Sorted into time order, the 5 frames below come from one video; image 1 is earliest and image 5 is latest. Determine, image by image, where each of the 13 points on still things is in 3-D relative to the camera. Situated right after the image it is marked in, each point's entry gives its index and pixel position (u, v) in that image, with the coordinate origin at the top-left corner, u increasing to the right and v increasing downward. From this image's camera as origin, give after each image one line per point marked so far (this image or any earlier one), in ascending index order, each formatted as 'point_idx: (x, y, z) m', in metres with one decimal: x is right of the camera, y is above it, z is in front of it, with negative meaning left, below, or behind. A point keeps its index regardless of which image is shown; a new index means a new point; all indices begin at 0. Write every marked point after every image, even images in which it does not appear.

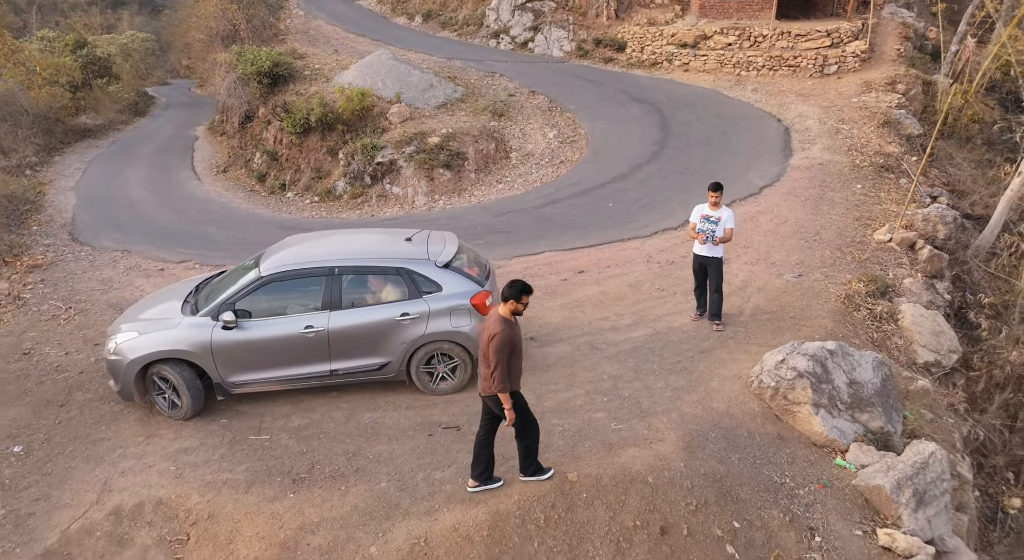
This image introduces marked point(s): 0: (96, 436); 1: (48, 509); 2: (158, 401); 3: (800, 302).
0: (-3.6, -1.3, +5.2) m
1: (-3.4, -1.7, +4.5) m
2: (-3.2, -1.1, +5.4) m
3: (+3.3, -0.3, +6.9) m
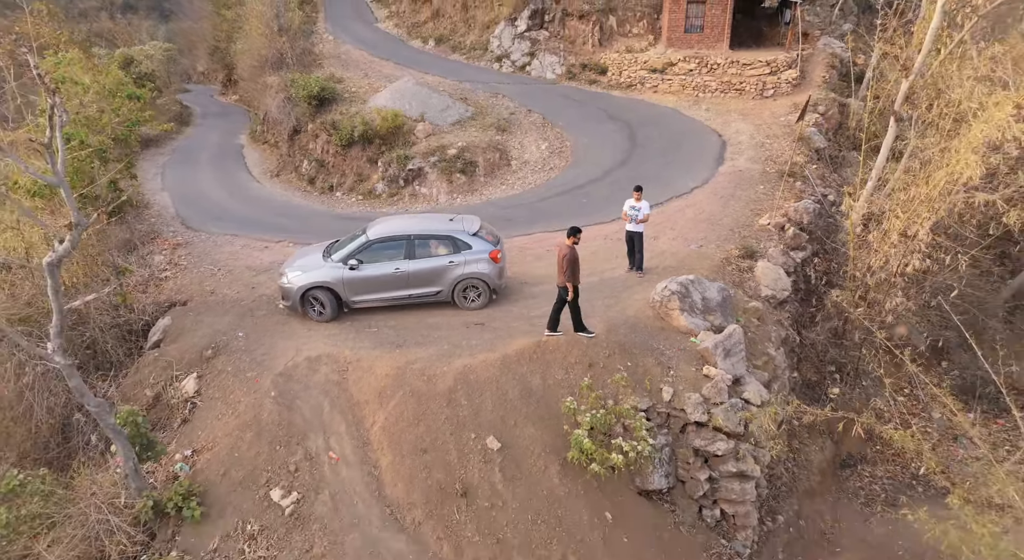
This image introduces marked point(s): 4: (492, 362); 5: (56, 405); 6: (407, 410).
0: (-3.5, -0.8, +9.2) m
1: (-3.4, -1.1, +8.5) m
2: (-3.1, -0.5, +9.4) m
3: (+3.3, +0.3, +10.9) m
4: (-0.3, -1.1, +8.1) m
5: (-6.3, -1.7, +8.9) m
6: (-1.3, -1.6, +7.7) m
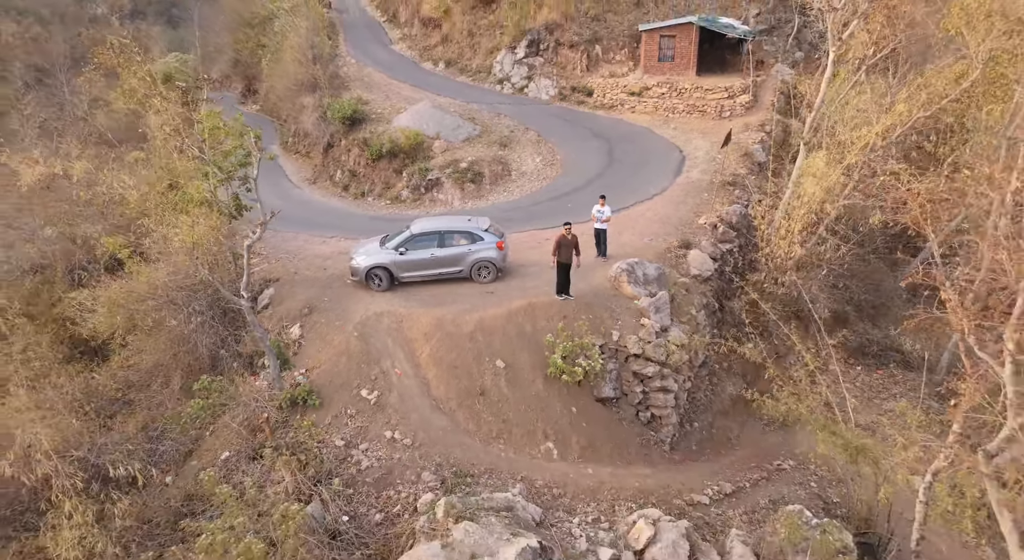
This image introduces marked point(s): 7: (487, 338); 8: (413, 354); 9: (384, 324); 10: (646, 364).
0: (-3.5, -0.4, +13.3) m
1: (-3.4, -0.7, +12.6) m
2: (-3.1, -0.1, +13.5) m
3: (+3.3, +0.7, +14.9) m
4: (-0.3, -0.7, +12.1) m
5: (-6.3, -1.3, +13.0) m
6: (-1.3, -1.2, +11.8) m
7: (-0.5, -1.1, +11.8) m
8: (-1.9, -1.4, +11.8) m
9: (-2.6, -0.9, +12.2) m
10: (+2.7, -1.7, +12.0) m
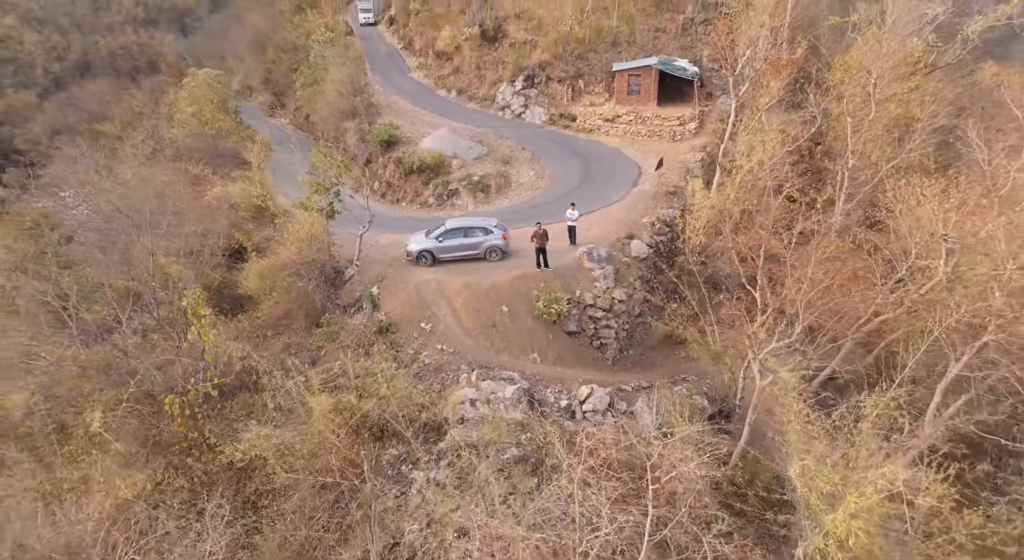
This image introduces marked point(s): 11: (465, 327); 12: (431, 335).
0: (-3.5, +0.4, +20.4) m
1: (-3.4, 0.0, +19.6) m
2: (-3.1, +0.6, +20.6) m
3: (+3.3, +1.5, +22.0) m
4: (-0.3, 0.0, +19.2) m
5: (-6.3, -0.6, +20.0) m
6: (-1.3, -0.5, +18.8) m
7: (-0.5, -0.4, +18.9) m
8: (-1.9, -0.7, +18.9) m
9: (-2.6, -0.2, +19.3) m
10: (+2.7, -1.0, +19.1) m
11: (-1.4, -1.5, +18.4) m
12: (-2.5, -1.7, +18.1) m
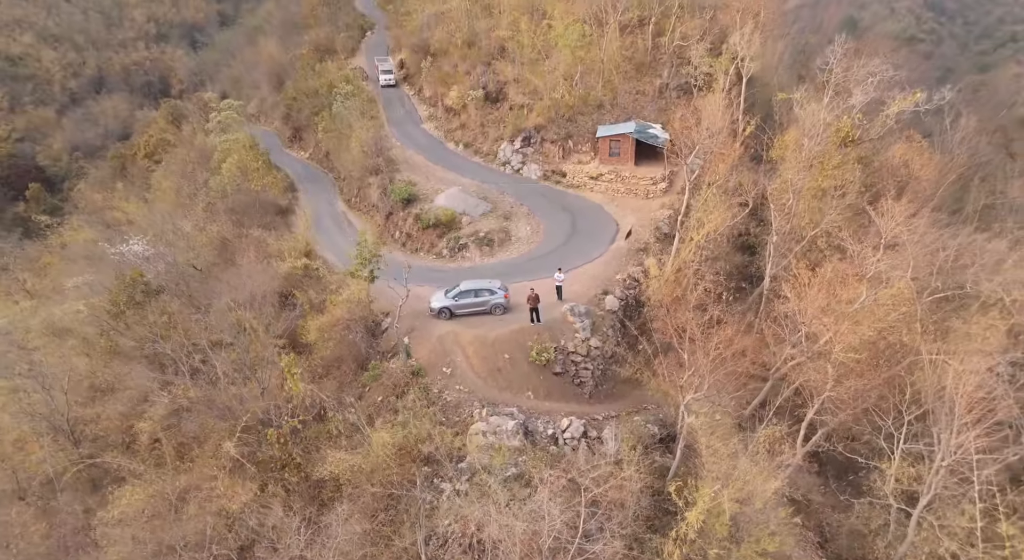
0: (-3.5, -1.9, +26.3) m
1: (-3.4, -2.2, +25.5) m
2: (-3.1, -1.6, +26.4) m
3: (+3.3, -0.8, +27.9) m
4: (-0.3, -2.2, +25.1) m
5: (-6.3, -2.9, +25.9) m
6: (-1.3, -2.8, +24.7) m
7: (-0.5, -2.7, +24.8) m
8: (-1.9, -3.0, +24.8) m
9: (-2.6, -2.4, +25.2) m
10: (+2.7, -3.2, +25.0) m
11: (-1.4, -3.7, +24.3) m
12: (-2.5, -3.9, +24.0) m
